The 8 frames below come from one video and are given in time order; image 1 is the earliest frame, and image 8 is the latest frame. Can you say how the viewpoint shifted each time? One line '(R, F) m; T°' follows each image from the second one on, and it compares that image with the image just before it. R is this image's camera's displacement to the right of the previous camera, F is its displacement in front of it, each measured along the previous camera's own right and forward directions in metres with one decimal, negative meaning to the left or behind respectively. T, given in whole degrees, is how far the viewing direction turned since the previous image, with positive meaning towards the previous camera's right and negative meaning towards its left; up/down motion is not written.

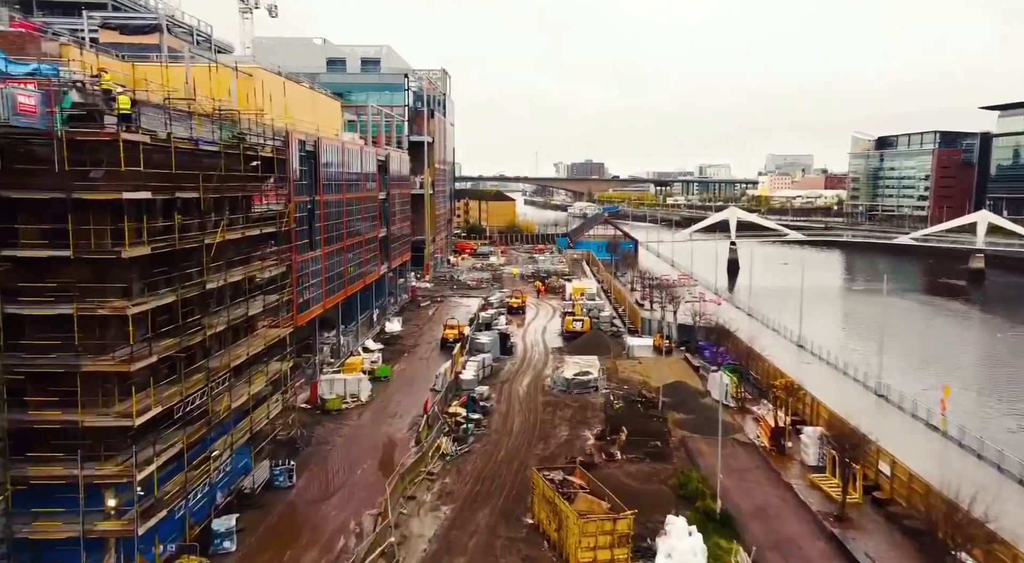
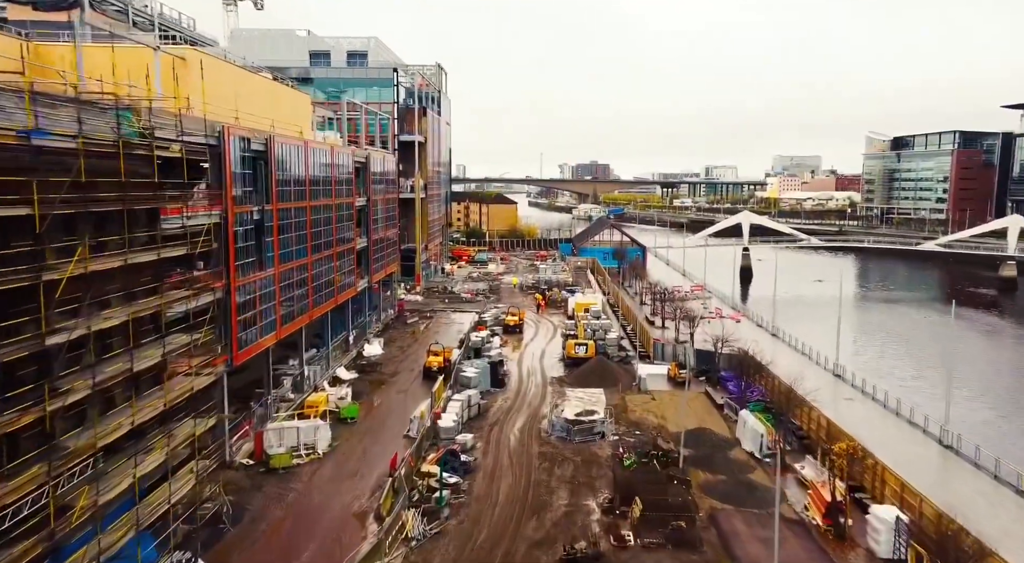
(+0.4, +3.5) m; 0°
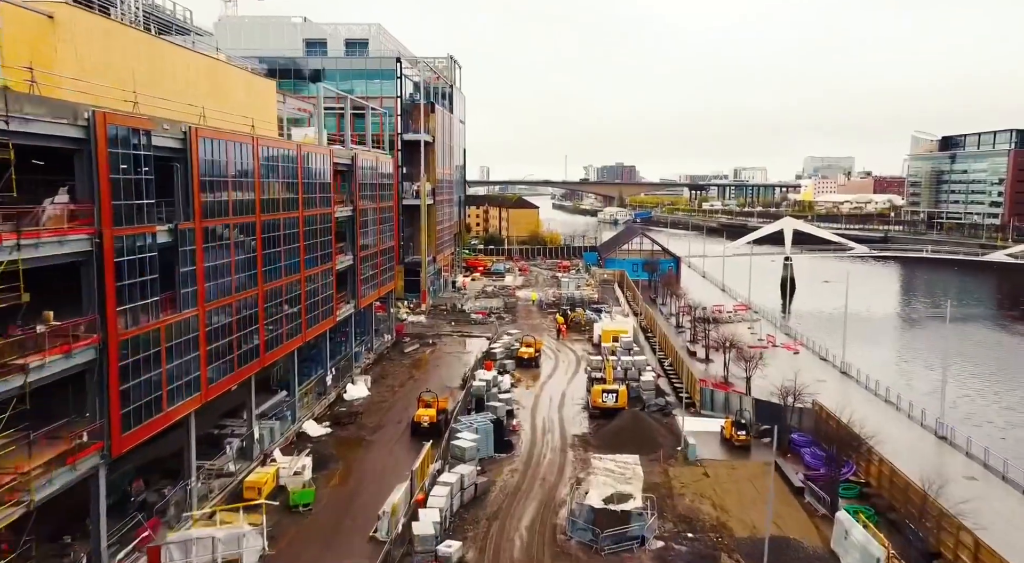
(+0.3, +4.9) m; -2°
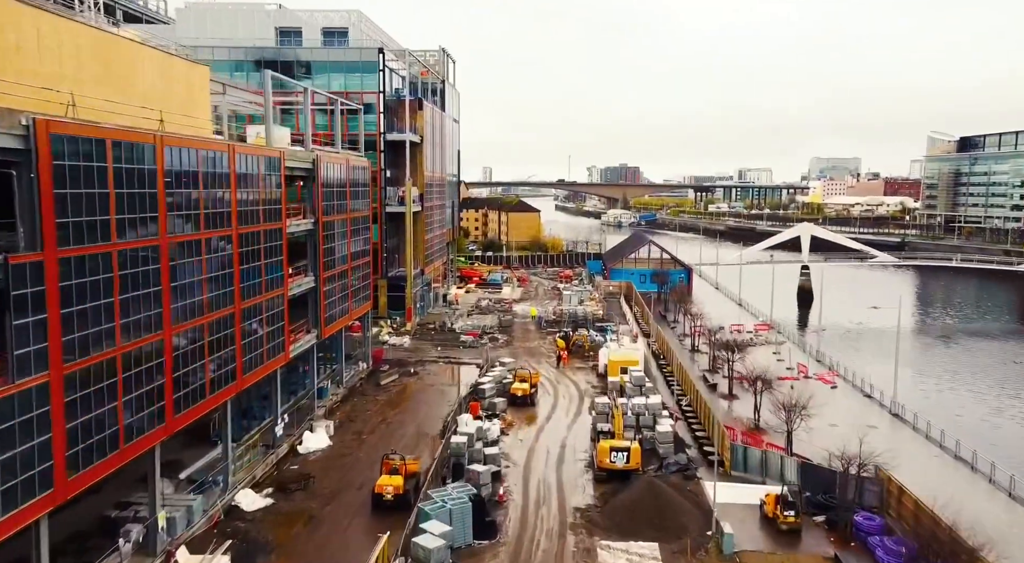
(+0.3, +3.8) m; 0°
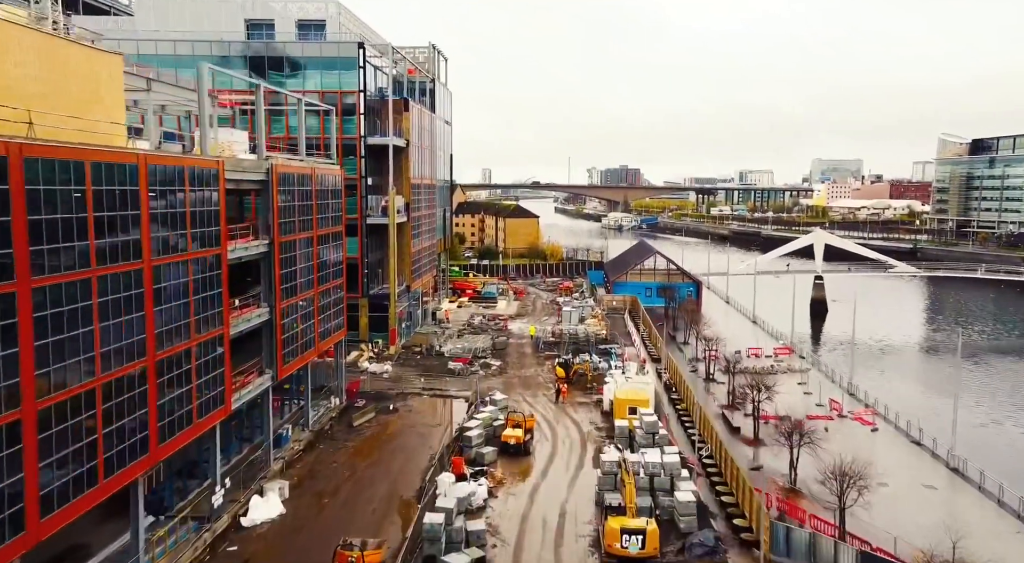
(+0.2, +3.2) m; 0°
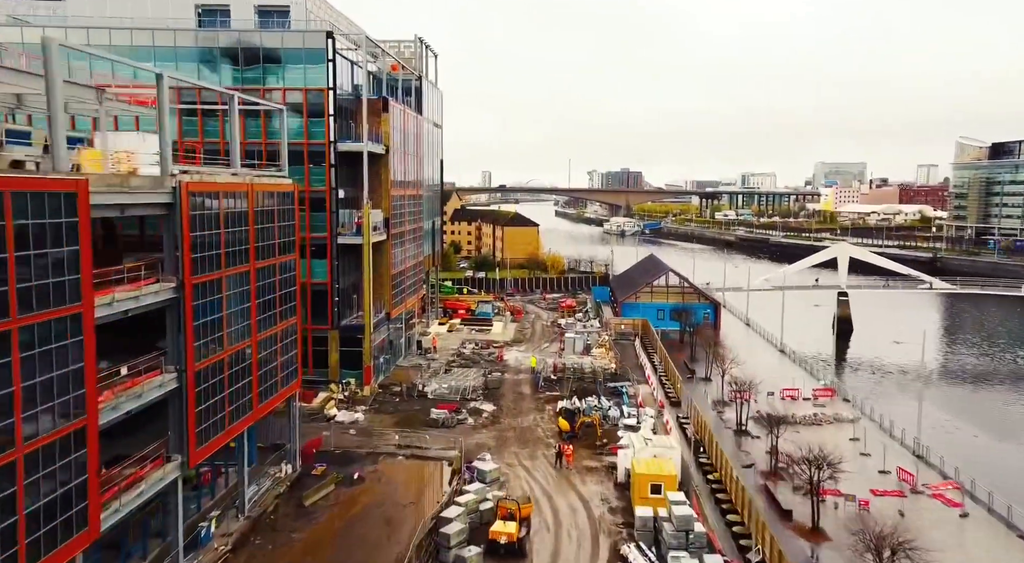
(+0.2, +4.4) m; 0°
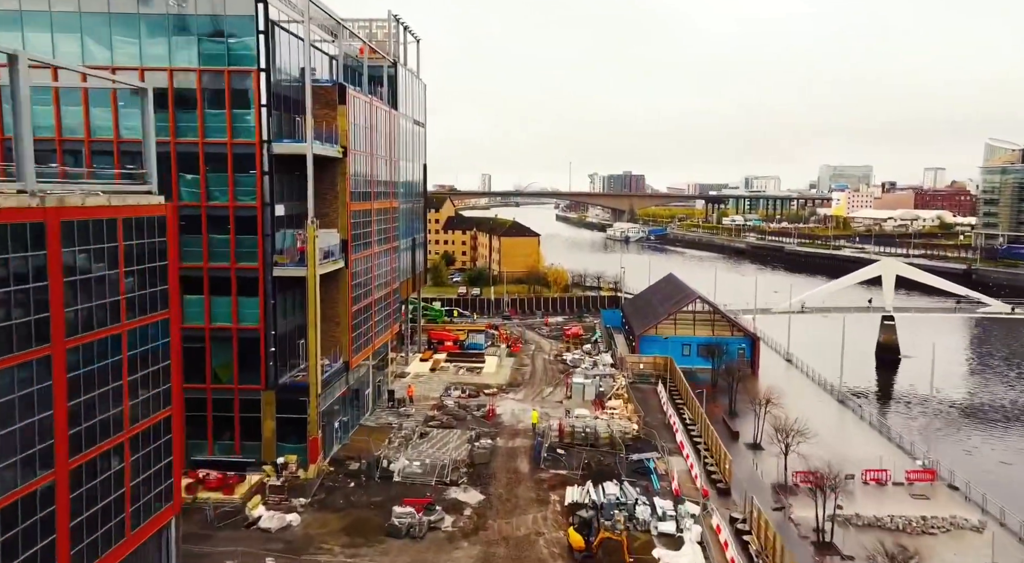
(+0.2, +6.4) m; 0°
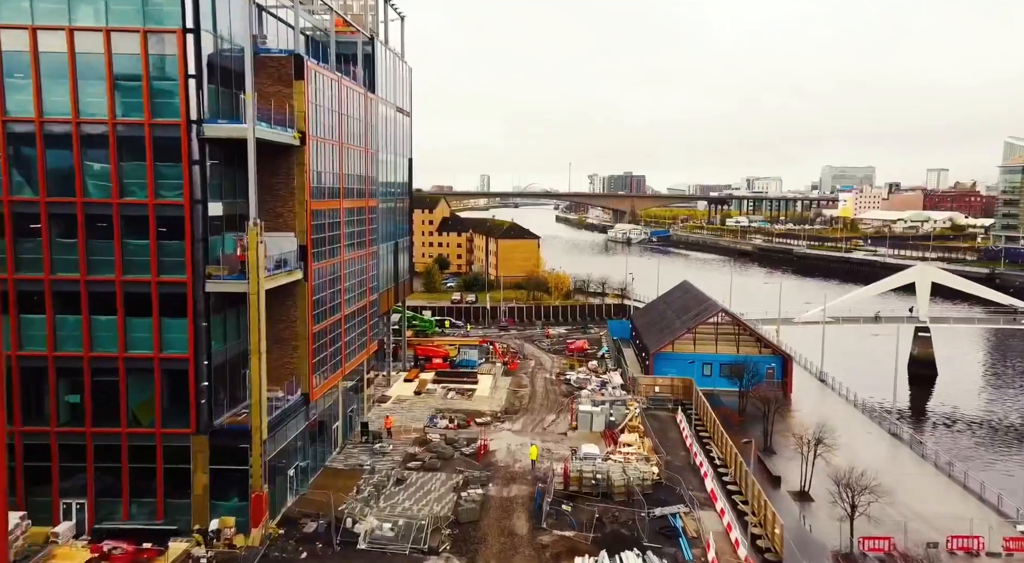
(+0.1, +4.0) m; 0°
